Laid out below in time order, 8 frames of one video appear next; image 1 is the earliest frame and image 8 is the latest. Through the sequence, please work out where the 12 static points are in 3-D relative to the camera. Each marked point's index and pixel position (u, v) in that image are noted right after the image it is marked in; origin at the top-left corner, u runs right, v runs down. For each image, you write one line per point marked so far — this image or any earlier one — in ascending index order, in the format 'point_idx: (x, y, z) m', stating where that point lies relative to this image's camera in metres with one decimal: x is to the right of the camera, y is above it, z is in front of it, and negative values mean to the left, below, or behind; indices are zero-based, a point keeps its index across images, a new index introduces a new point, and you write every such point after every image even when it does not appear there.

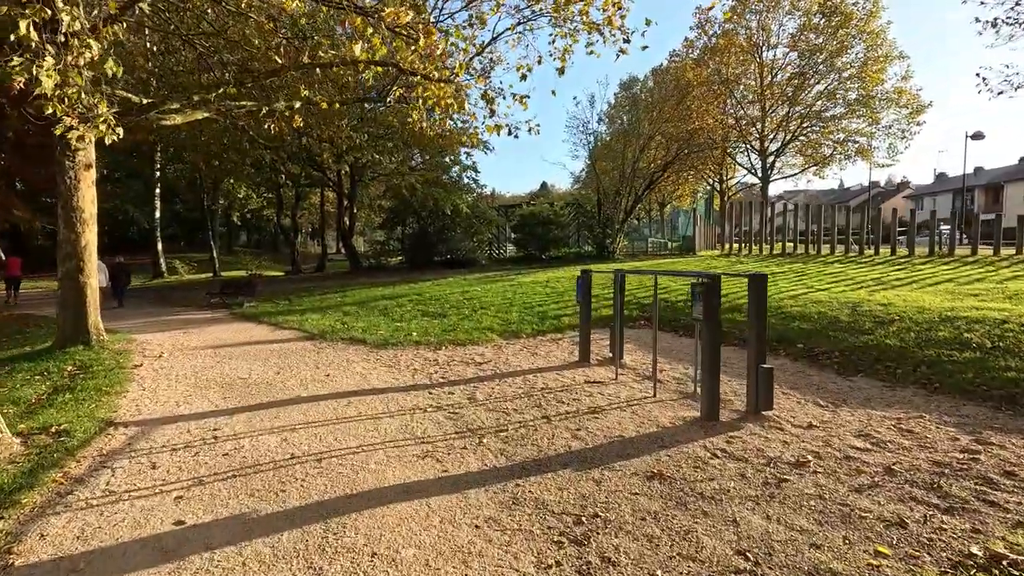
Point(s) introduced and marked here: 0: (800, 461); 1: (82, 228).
0: (+2.3, -1.4, +4.2) m
1: (-7.3, +1.0, +9.2) m
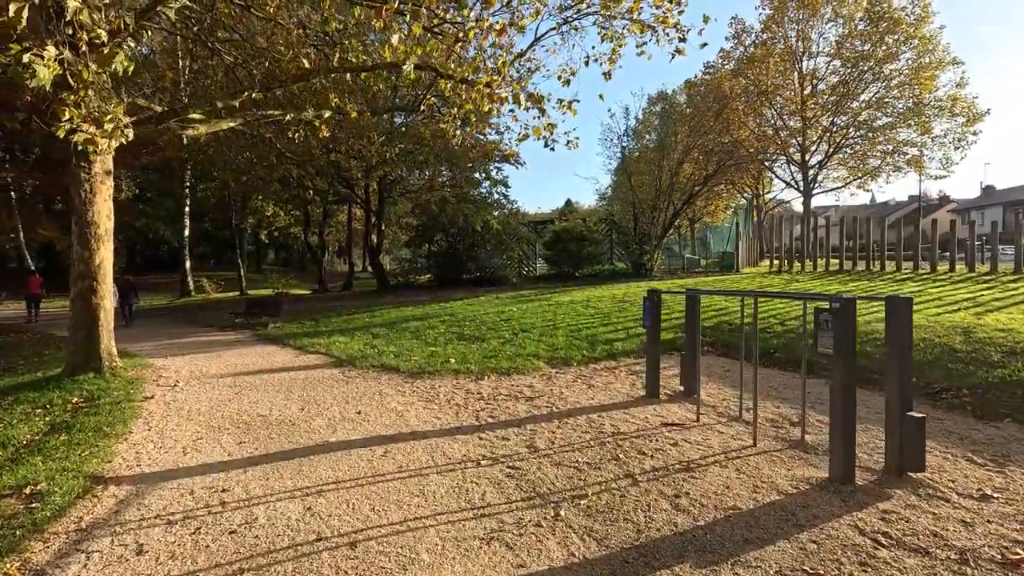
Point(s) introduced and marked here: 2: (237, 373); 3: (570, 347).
0: (+2.8, -1.5, +3.0) m
1: (-6.6, +0.7, +8.5) m
2: (-4.4, -1.4, +8.7) m
3: (+1.0, -1.0, +9.4) m
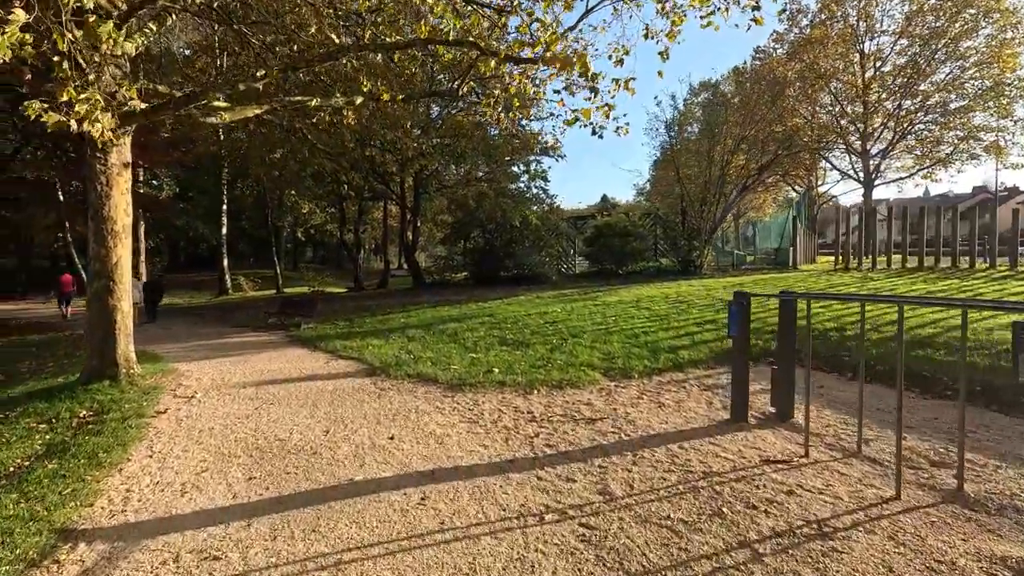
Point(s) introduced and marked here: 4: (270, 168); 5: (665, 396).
0: (+3.2, -1.6, +1.8) m
1: (-5.8, +0.7, +7.8) m
2: (-3.7, -1.4, +7.9) m
3: (+1.8, -1.0, +8.3) m
4: (-9.0, +4.5, +19.8) m
5: (+1.9, -1.4, +6.7) m
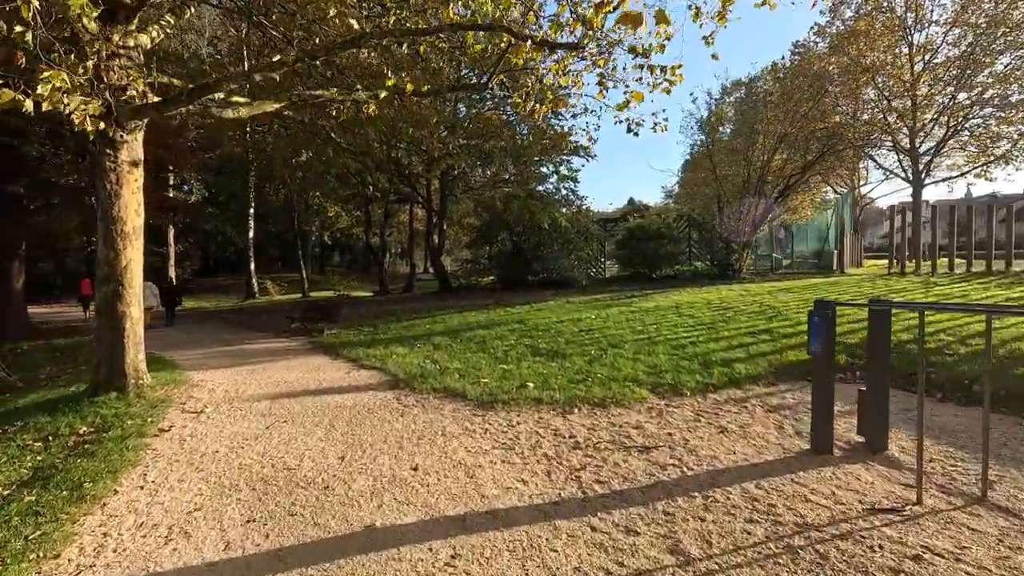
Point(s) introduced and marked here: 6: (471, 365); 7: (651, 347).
0: (+3.4, -1.6, +0.9) m
1: (-5.3, +0.6, +7.4) m
2: (-3.2, -1.5, +7.3) m
3: (+2.3, -1.1, +7.5) m
4: (-7.9, +4.3, +19.5) m
5: (+2.3, -1.4, +5.9) m
6: (-0.7, -1.2, +8.6) m
7: (+2.3, -0.9, +8.7) m
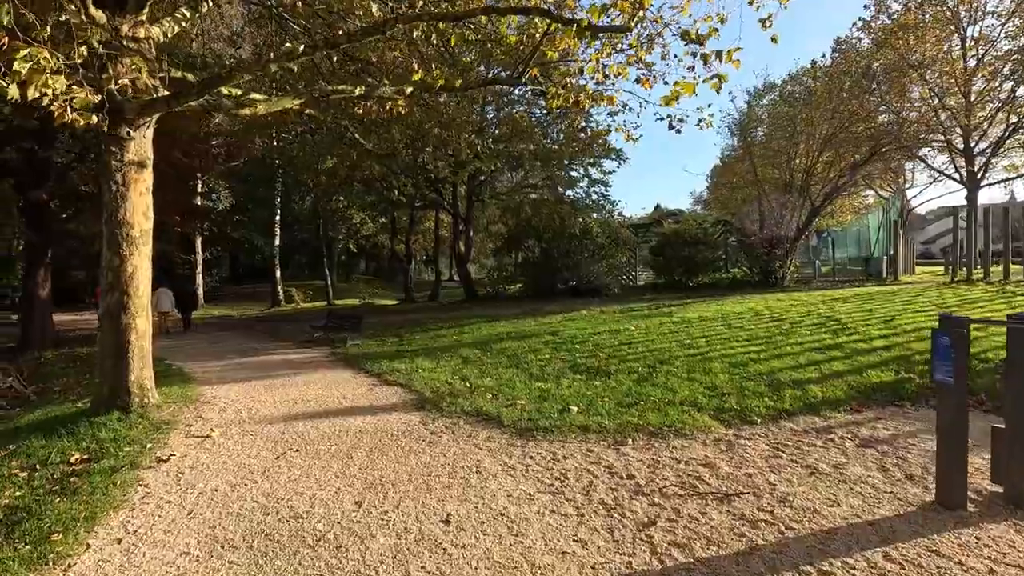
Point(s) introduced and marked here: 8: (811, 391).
0: (+3.6, -1.7, -0.1) m
1: (-4.8, +0.5, +6.8) m
2: (-2.7, -1.6, +6.6) m
3: (+2.8, -1.3, +6.5) m
4: (-6.9, +4.0, +19.1) m
5: (+2.8, -1.5, +4.9) m
6: (-0.1, -1.4, +7.8) m
7: (+2.8, -1.1, +7.8) m
8: (+3.6, -1.2, +6.5) m
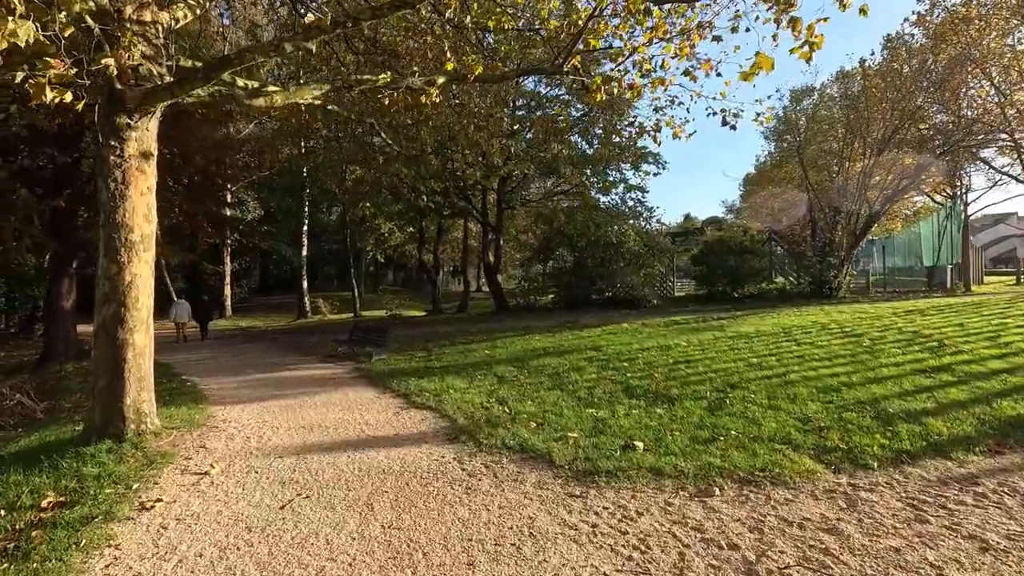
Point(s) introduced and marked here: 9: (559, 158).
0: (+3.8, -1.6, -1.3) m
1: (-4.3, +0.4, +6.0) m
2: (-2.2, -1.7, +5.7) m
3: (+3.3, -1.4, +5.3) m
4: (-5.7, +3.7, +18.5) m
5: (+3.2, -1.6, +3.7) m
6: (+0.5, -1.5, +6.8) m
7: (+3.4, -1.2, +6.6) m
8: (+4.1, -1.3, +5.2) m
9: (+1.6, +4.2, +17.4) m
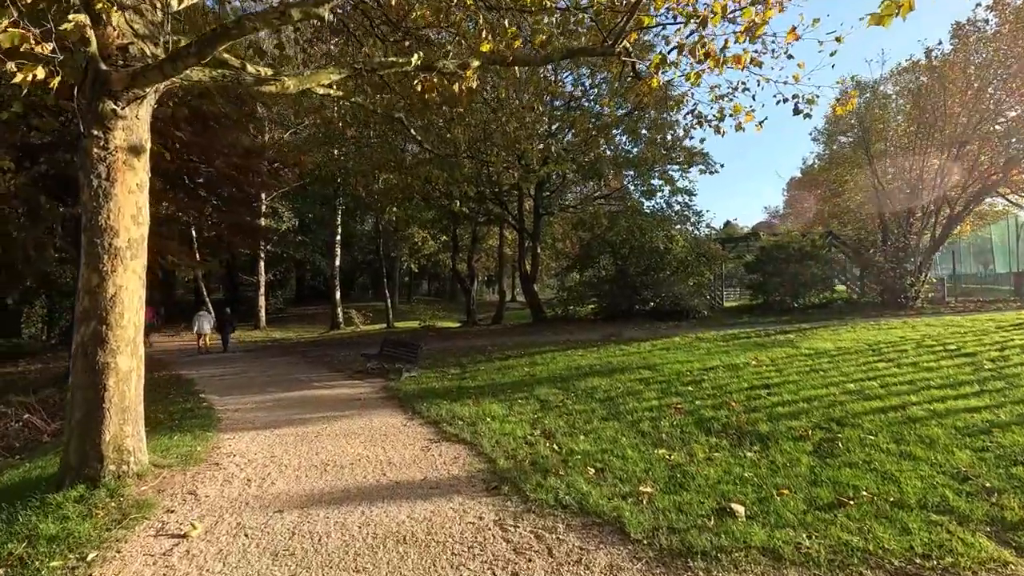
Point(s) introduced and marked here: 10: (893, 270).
0: (+3.8, -1.6, -2.7) m
1: (-3.8, +0.2, +5.1) m
2: (-1.7, -1.8, +4.6) m
3: (+3.7, -1.5, +4.0) m
4: (-4.5, +3.3, +17.7) m
5: (+3.5, -1.7, +2.3) m
6: (+1.0, -1.6, +5.6) m
7: (+3.9, -1.3, +5.2) m
8: (+4.5, -1.4, +3.8) m
9: (+2.8, +3.9, +16.2) m
10: (+13.4, +0.7, +19.1) m
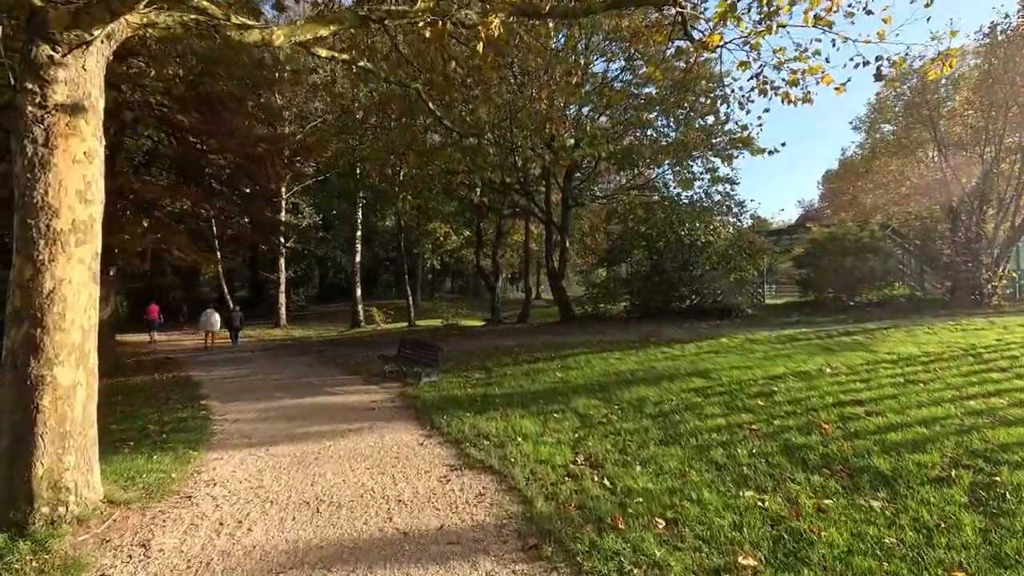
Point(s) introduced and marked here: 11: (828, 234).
0: (+3.8, -1.6, -4.1) m
1: (-3.5, +0.3, +4.1) m
2: (-1.4, -1.8, +3.5) m
3: (+4.0, -1.4, +2.6) m
4: (-3.6, +3.4, +16.6) m
5: (+3.7, -1.6, +1.0) m
6: (+1.3, -1.6, +4.3) m
7: (+4.2, -1.3, +3.8) m
8: (+4.8, -1.4, +2.4) m
9: (+3.5, +4.0, +14.8) m
10: (+14.3, +0.8, +17.3) m
11: (+10.6, +1.8, +18.1) m
